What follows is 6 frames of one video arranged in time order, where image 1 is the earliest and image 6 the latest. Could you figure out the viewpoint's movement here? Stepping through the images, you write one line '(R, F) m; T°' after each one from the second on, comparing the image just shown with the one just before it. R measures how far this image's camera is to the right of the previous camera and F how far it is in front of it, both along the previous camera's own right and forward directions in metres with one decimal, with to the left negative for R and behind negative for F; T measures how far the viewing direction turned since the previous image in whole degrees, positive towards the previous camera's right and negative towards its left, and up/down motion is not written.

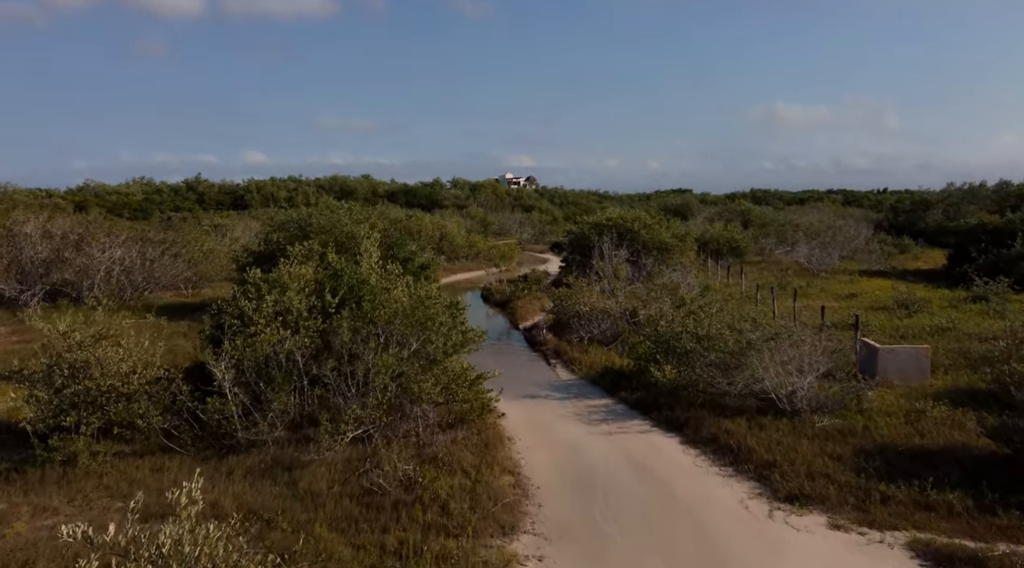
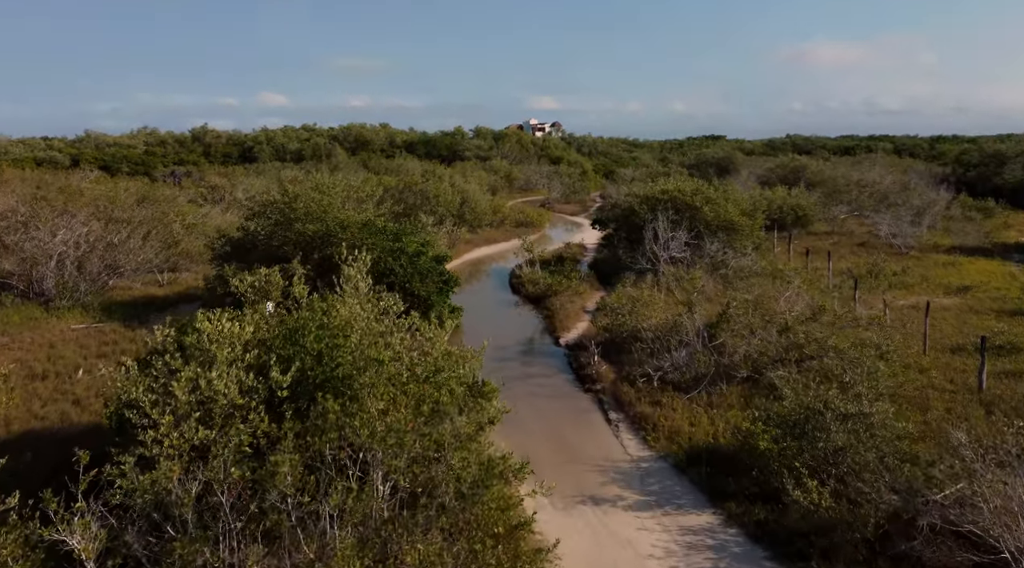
(-0.4, +6.0) m; -1°
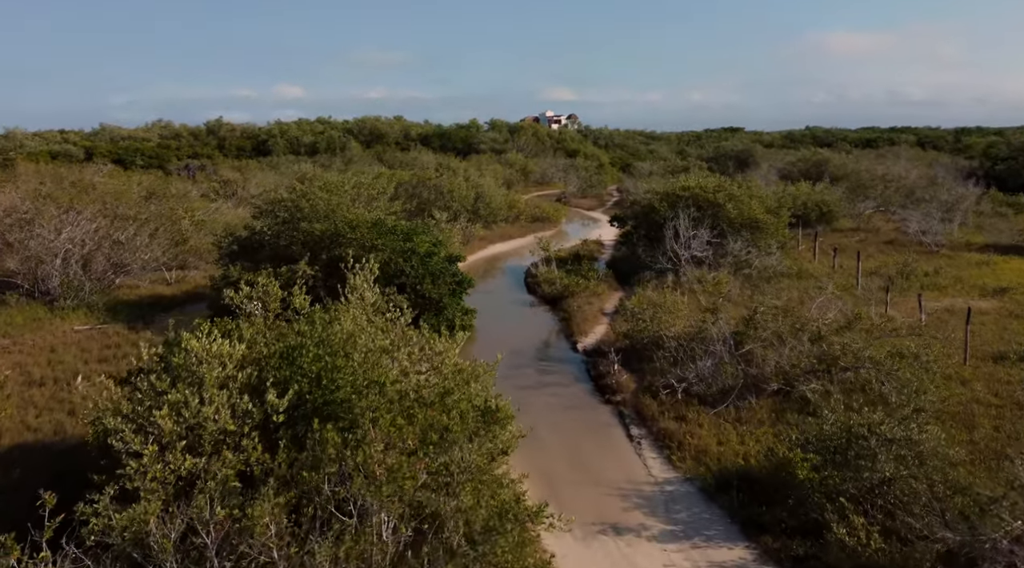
(0.0, +0.9) m; -1°
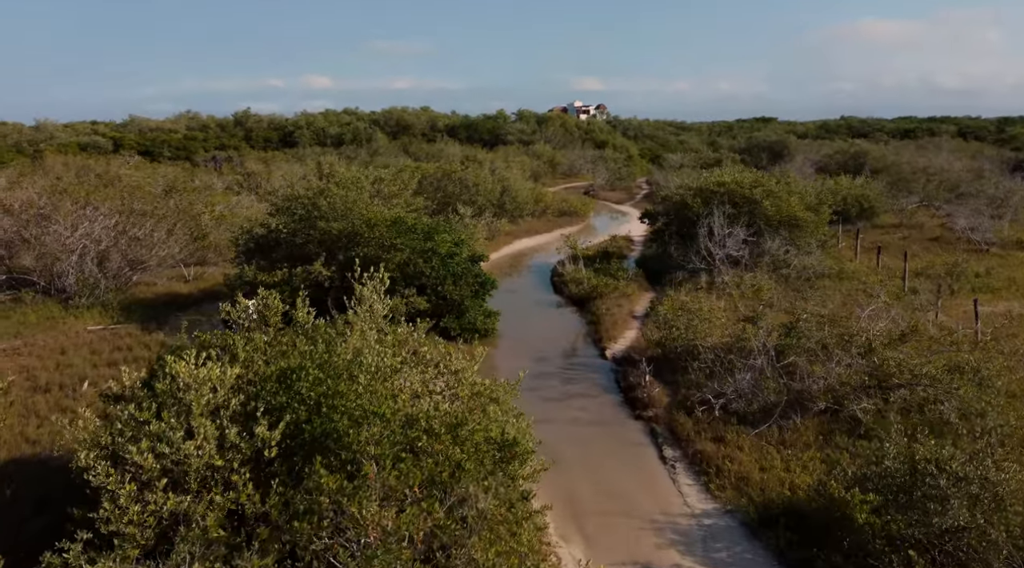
(+0.1, +1.1) m; -2°
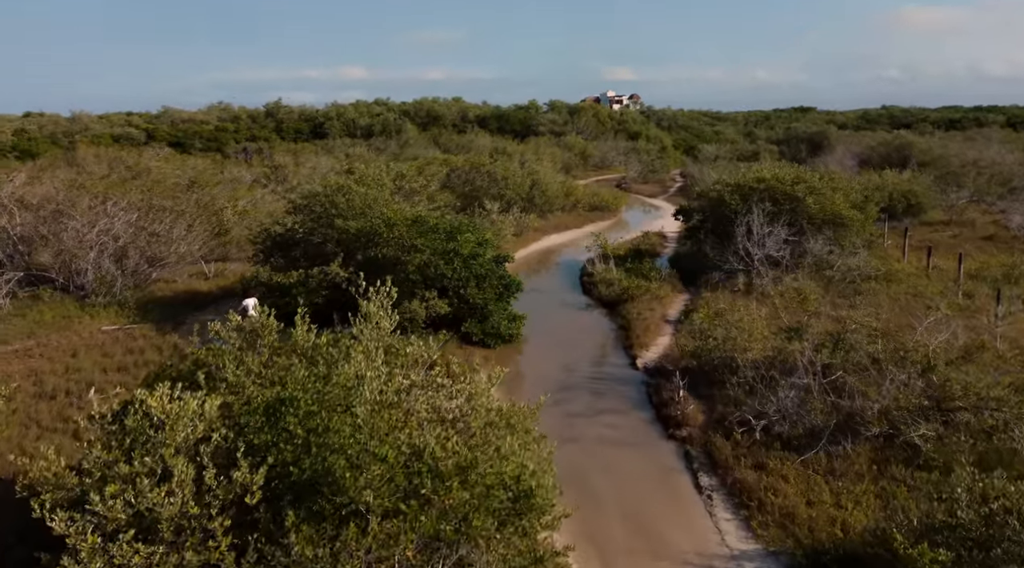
(+0.1, +1.1) m; -2°
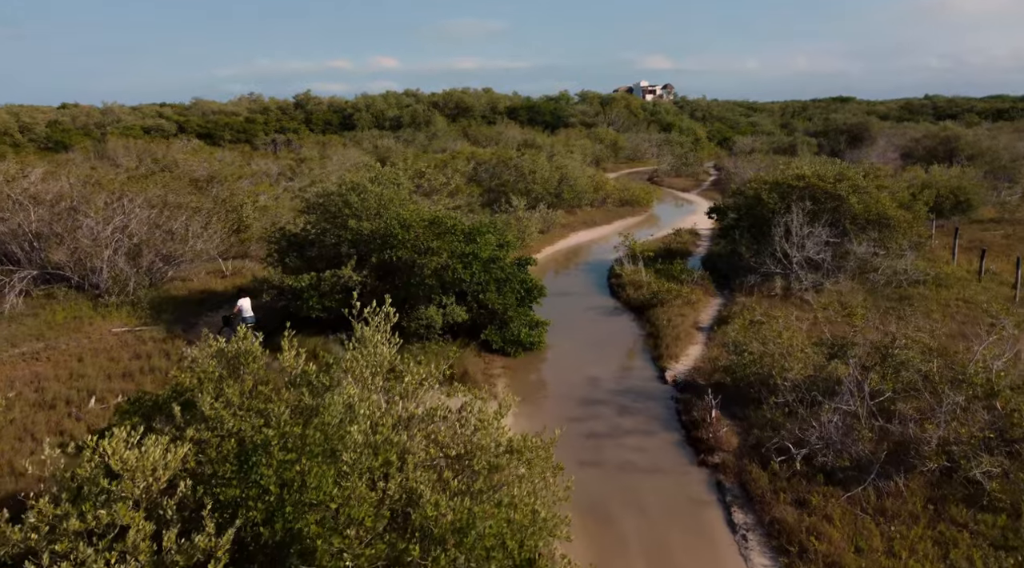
(+0.2, +1.1) m; -2°
